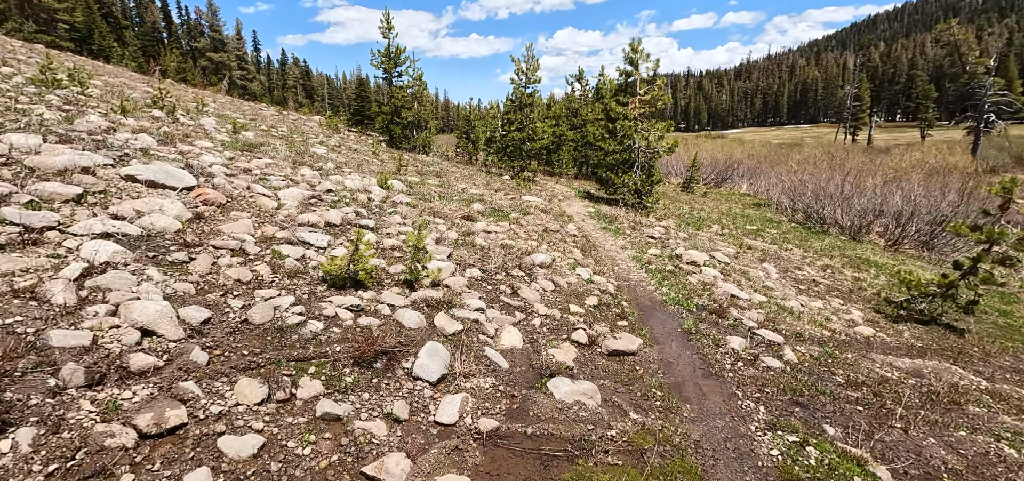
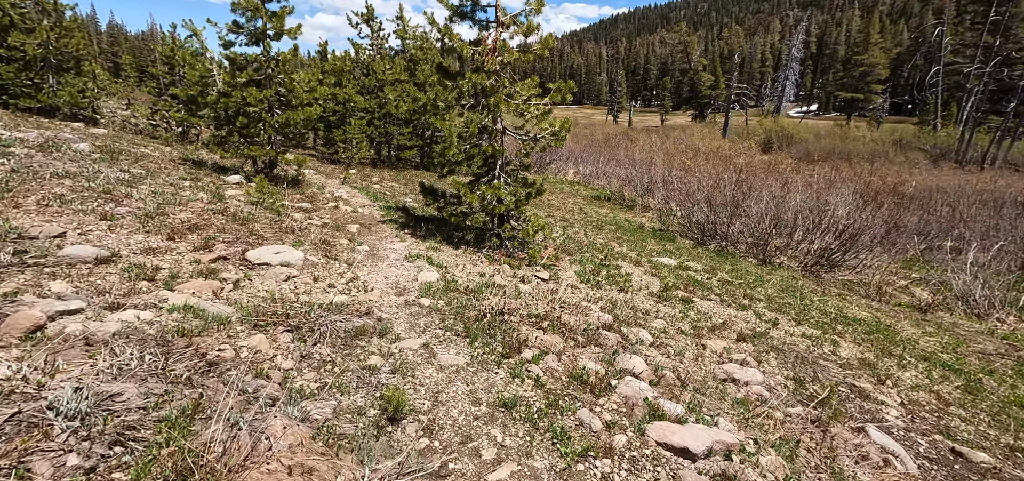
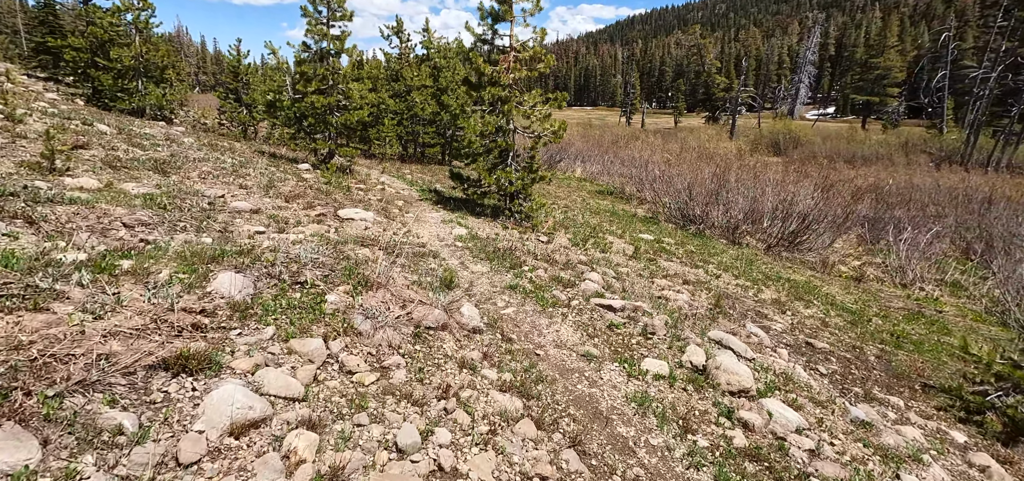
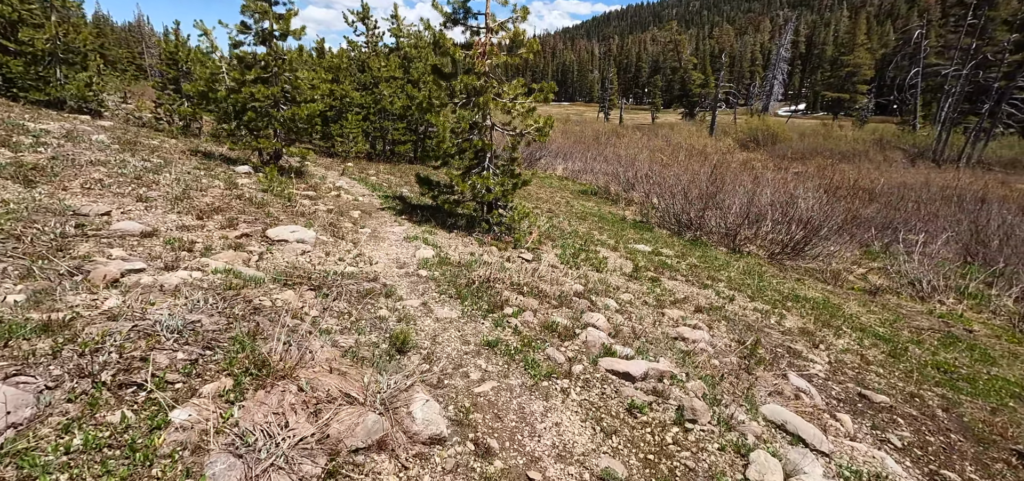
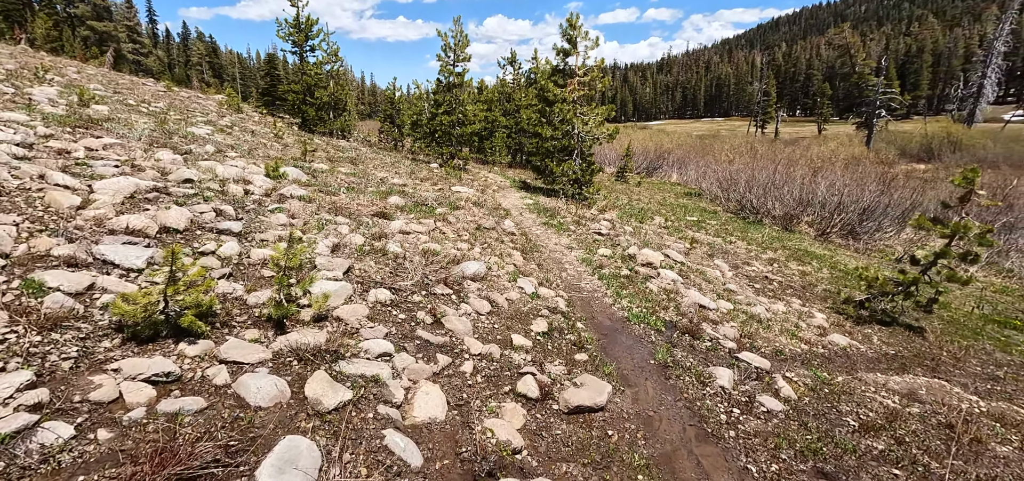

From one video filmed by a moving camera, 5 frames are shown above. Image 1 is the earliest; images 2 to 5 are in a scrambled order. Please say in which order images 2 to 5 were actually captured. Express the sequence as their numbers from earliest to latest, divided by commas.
5, 3, 4, 2
